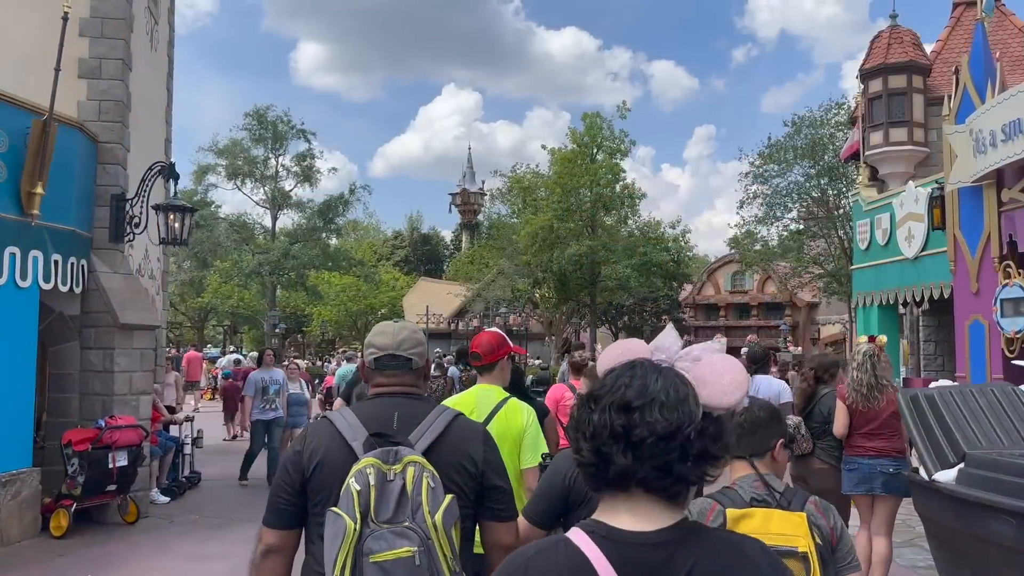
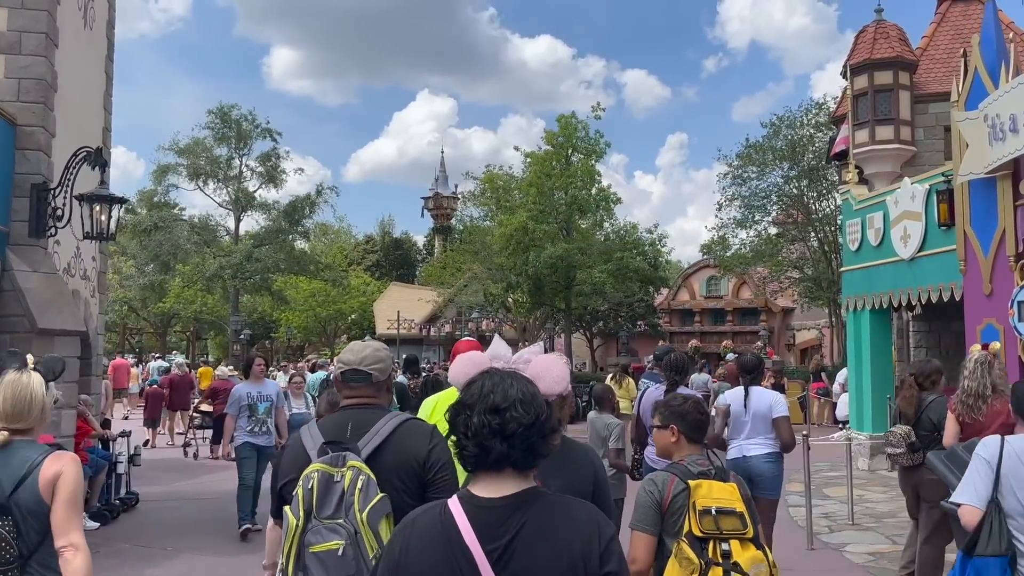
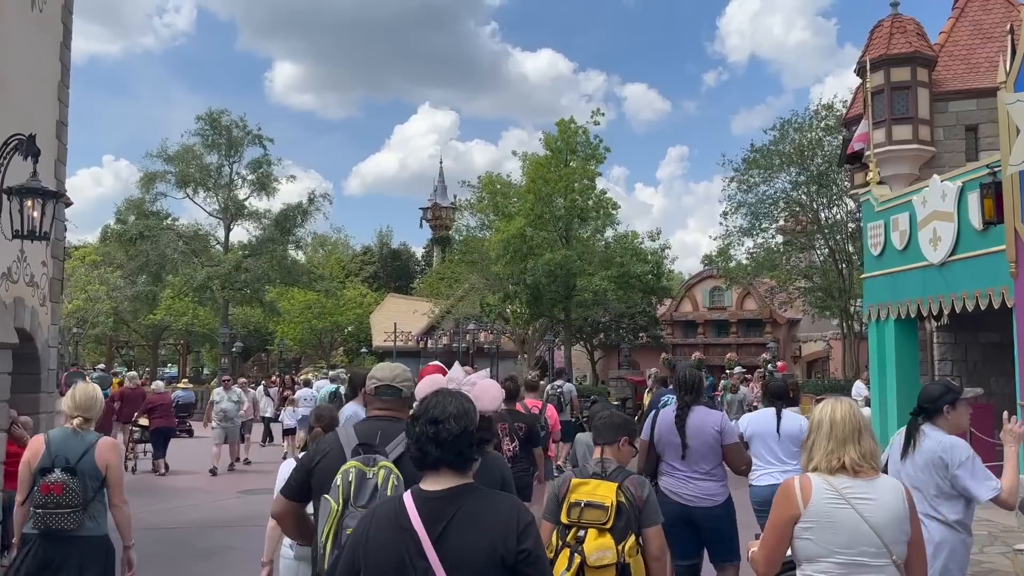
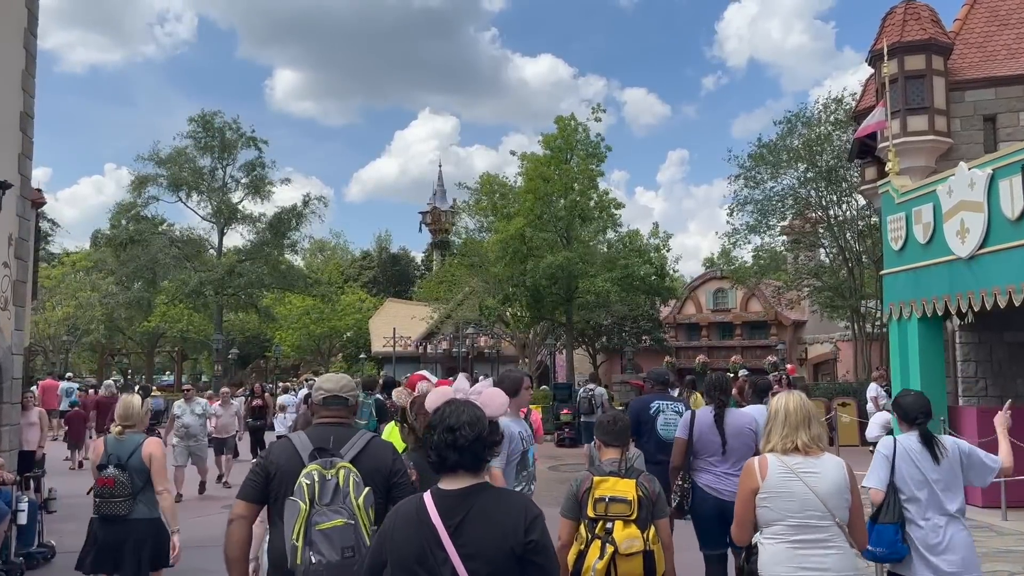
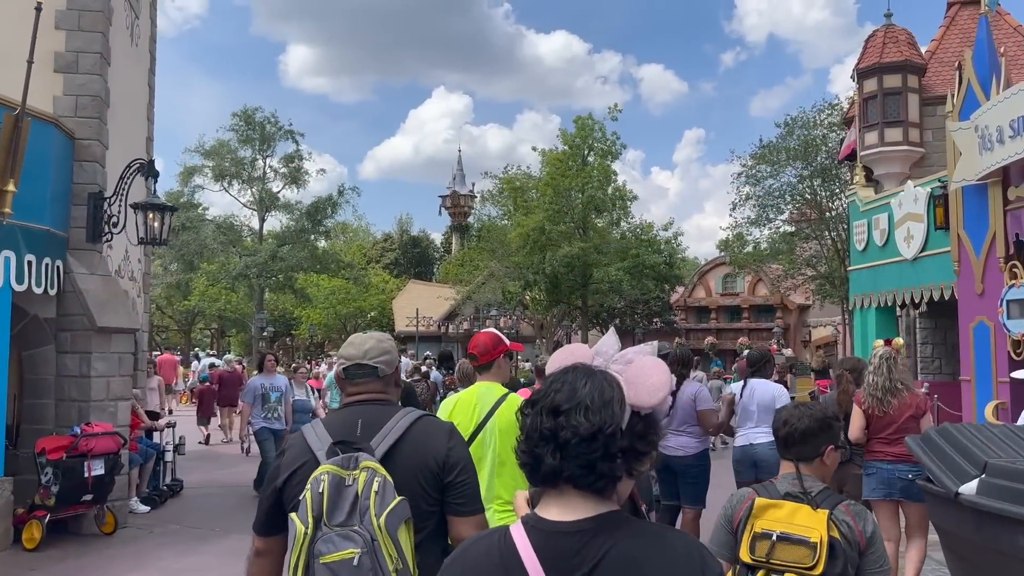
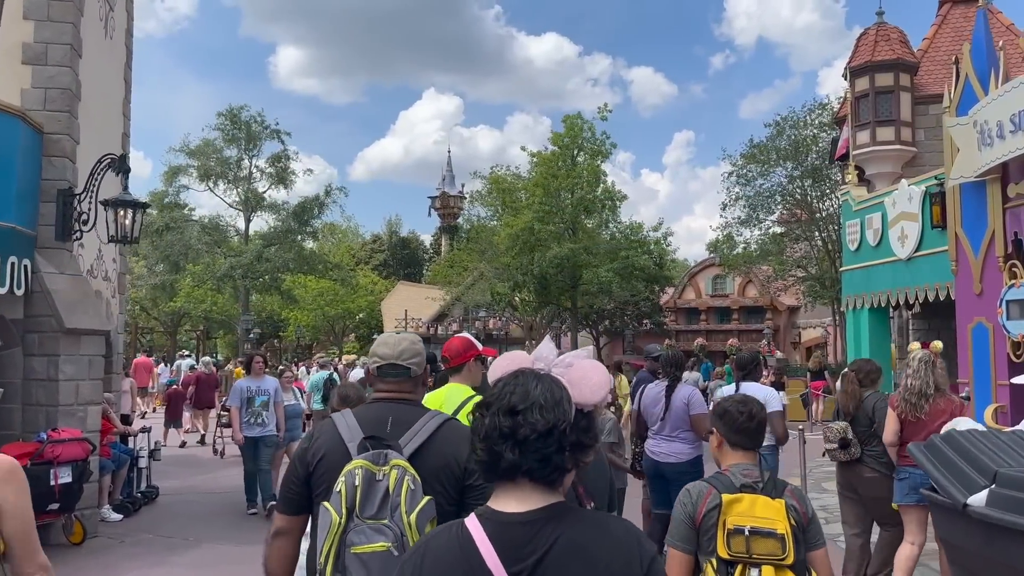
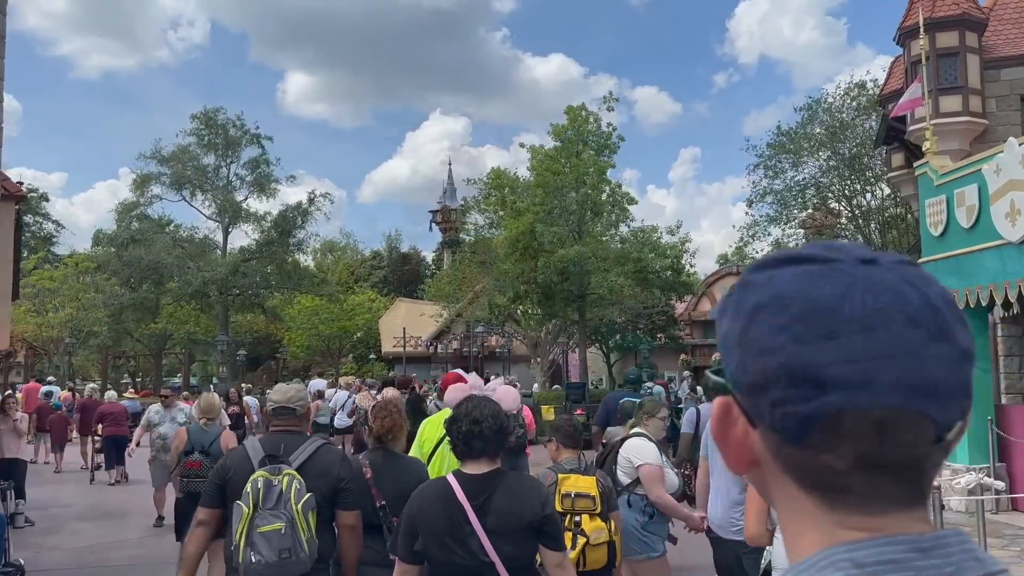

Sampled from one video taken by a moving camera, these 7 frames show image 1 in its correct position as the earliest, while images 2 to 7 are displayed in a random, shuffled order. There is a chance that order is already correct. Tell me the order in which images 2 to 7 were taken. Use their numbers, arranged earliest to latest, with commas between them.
5, 6, 2, 3, 4, 7
